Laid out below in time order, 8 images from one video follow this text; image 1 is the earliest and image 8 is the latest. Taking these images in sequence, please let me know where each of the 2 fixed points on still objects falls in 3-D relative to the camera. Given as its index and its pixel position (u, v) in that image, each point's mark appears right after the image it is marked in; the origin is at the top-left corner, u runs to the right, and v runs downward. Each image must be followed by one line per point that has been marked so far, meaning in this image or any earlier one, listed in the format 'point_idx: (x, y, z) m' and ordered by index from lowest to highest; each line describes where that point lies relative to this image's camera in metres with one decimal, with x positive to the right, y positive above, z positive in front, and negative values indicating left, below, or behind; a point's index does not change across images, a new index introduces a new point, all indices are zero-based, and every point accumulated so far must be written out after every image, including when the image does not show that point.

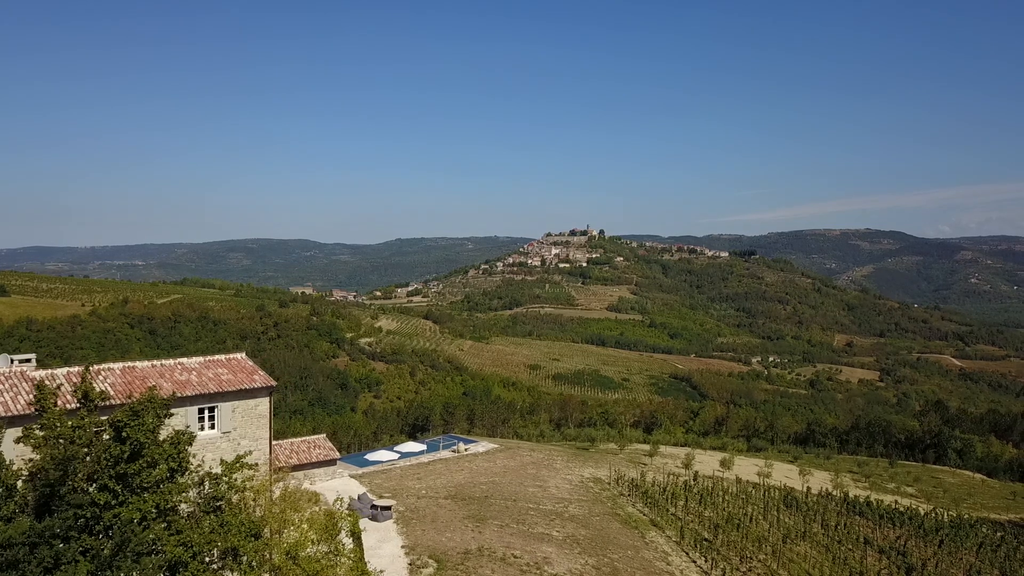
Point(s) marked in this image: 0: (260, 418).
0: (-4.3, -2.2, +13.8) m
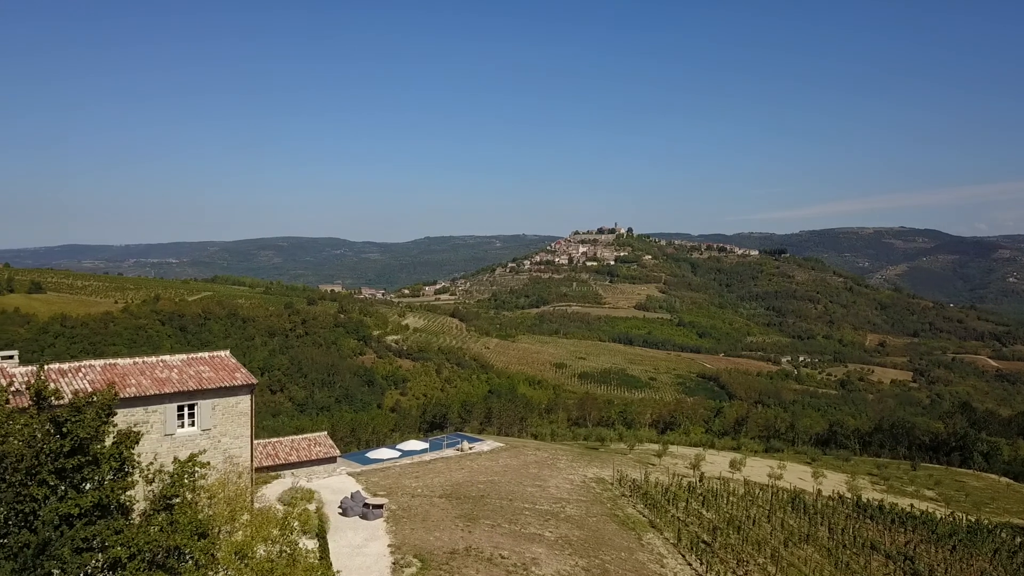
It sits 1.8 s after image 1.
0: (-4.6, -2.2, +13.8) m
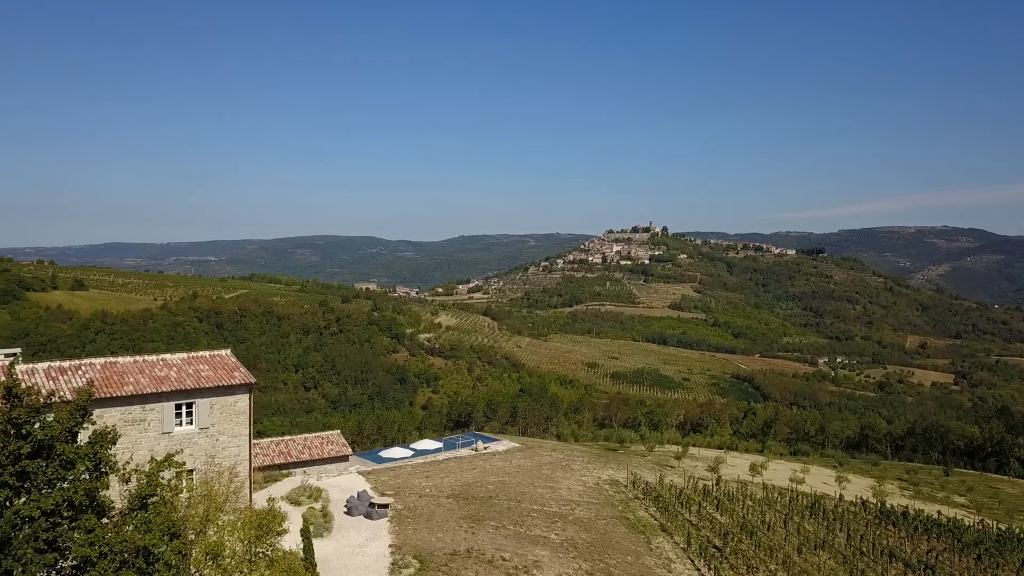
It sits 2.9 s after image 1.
0: (-4.6, -2.2, +13.9) m
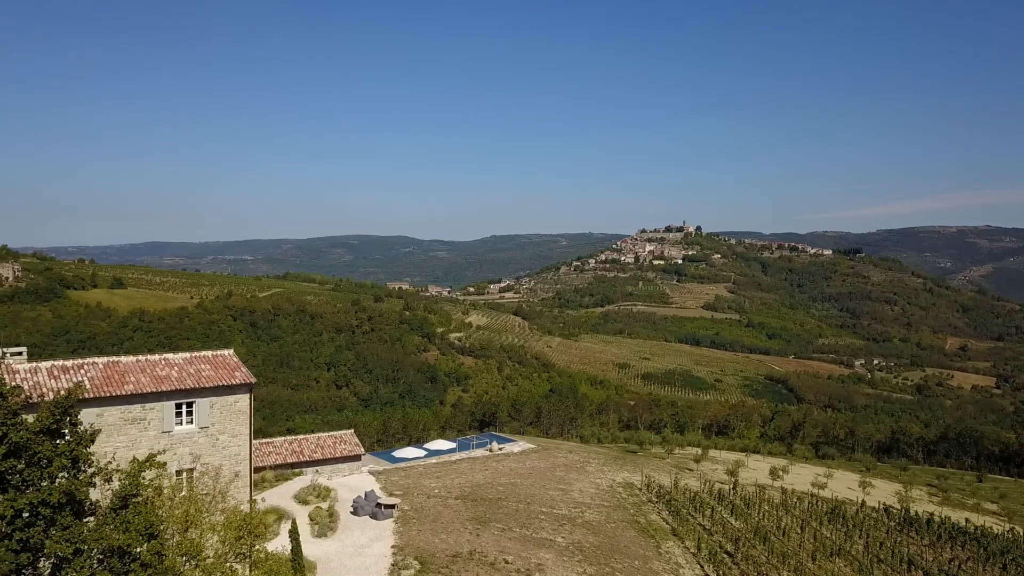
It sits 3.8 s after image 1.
0: (-4.7, -2.2, +14.0) m
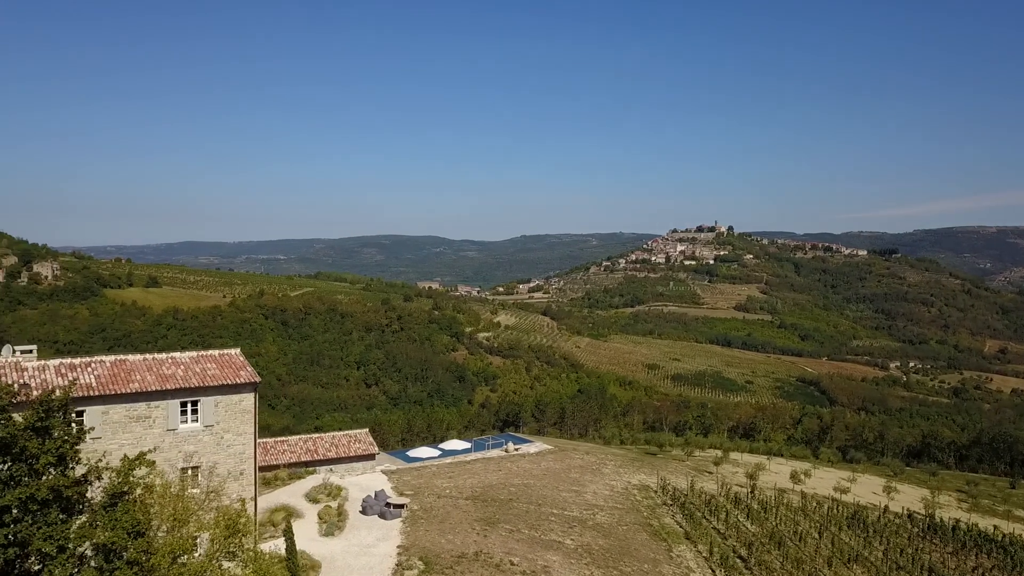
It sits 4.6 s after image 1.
0: (-4.6, -2.2, +14.1) m
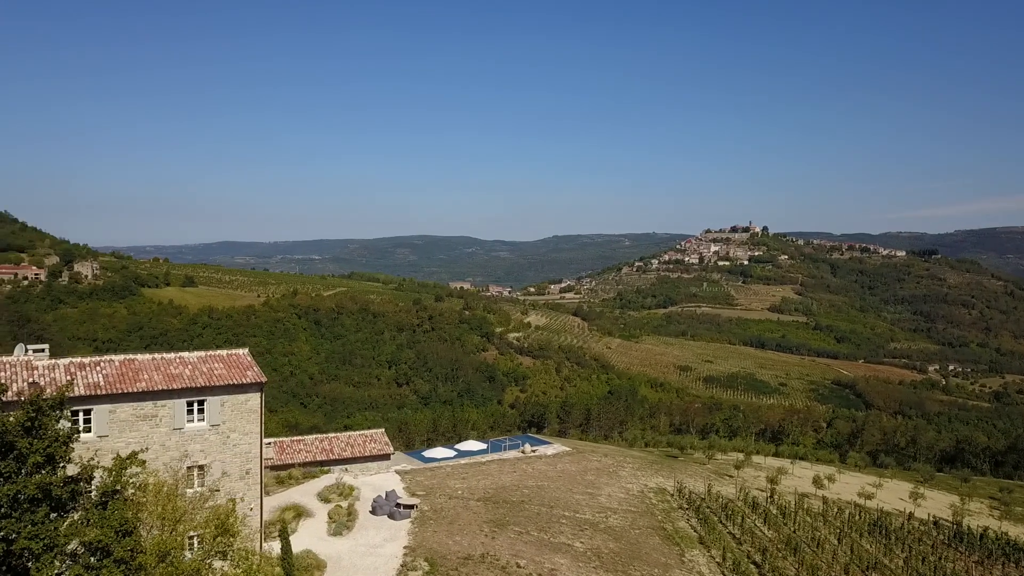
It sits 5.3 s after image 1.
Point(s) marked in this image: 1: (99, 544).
0: (-4.5, -2.2, +14.2) m
1: (-4.2, -2.6, +8.3) m
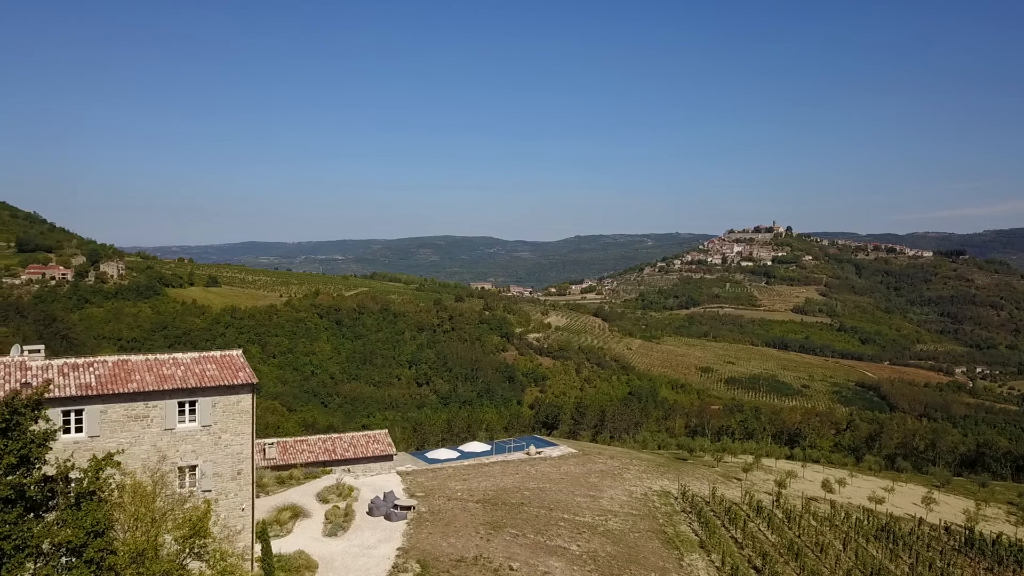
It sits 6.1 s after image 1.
0: (-4.7, -2.2, +14.3) m
1: (-4.5, -2.6, +8.4) m
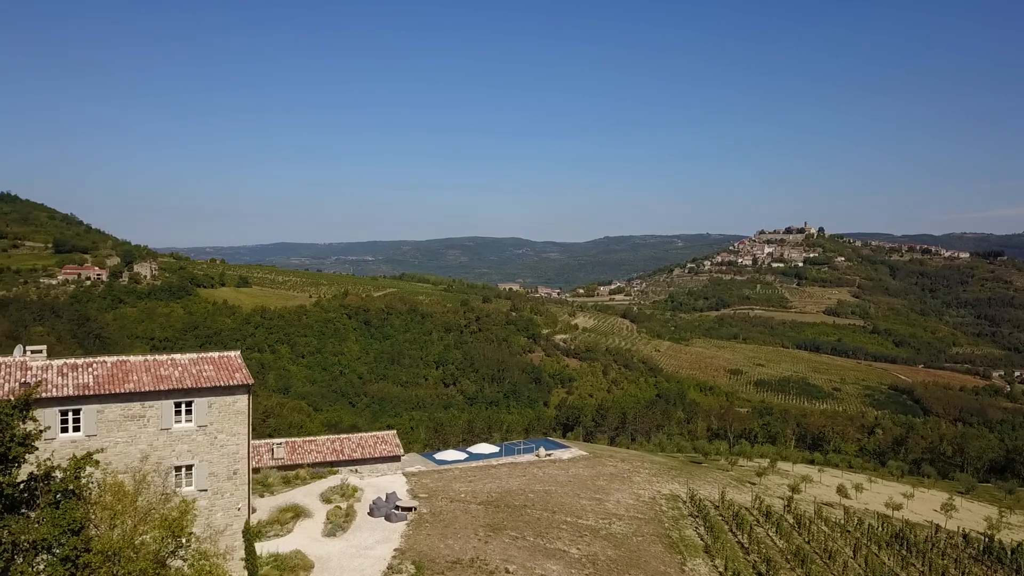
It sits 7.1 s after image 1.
0: (-4.8, -2.2, +14.5) m
1: (-4.8, -2.7, +8.5) m
